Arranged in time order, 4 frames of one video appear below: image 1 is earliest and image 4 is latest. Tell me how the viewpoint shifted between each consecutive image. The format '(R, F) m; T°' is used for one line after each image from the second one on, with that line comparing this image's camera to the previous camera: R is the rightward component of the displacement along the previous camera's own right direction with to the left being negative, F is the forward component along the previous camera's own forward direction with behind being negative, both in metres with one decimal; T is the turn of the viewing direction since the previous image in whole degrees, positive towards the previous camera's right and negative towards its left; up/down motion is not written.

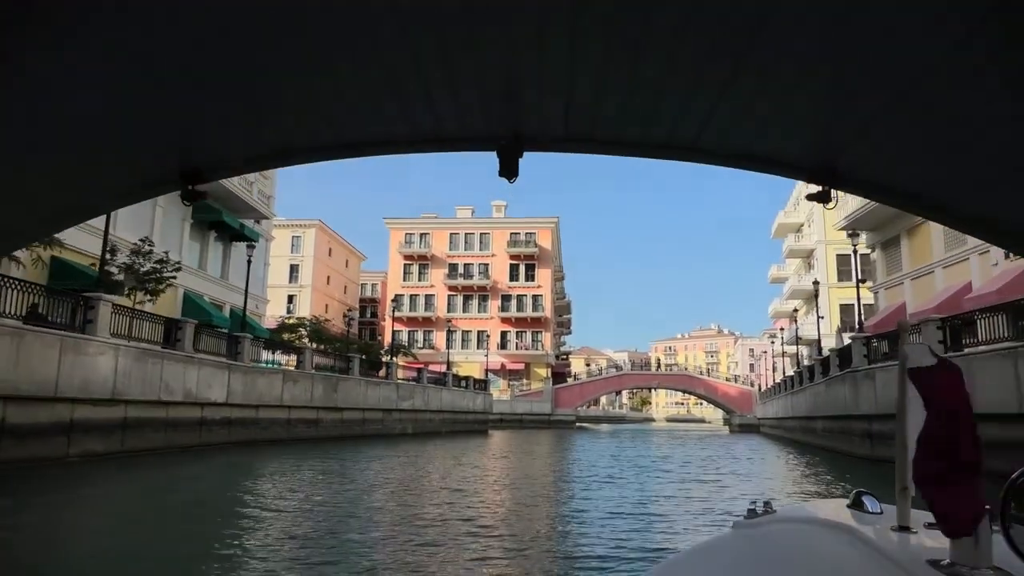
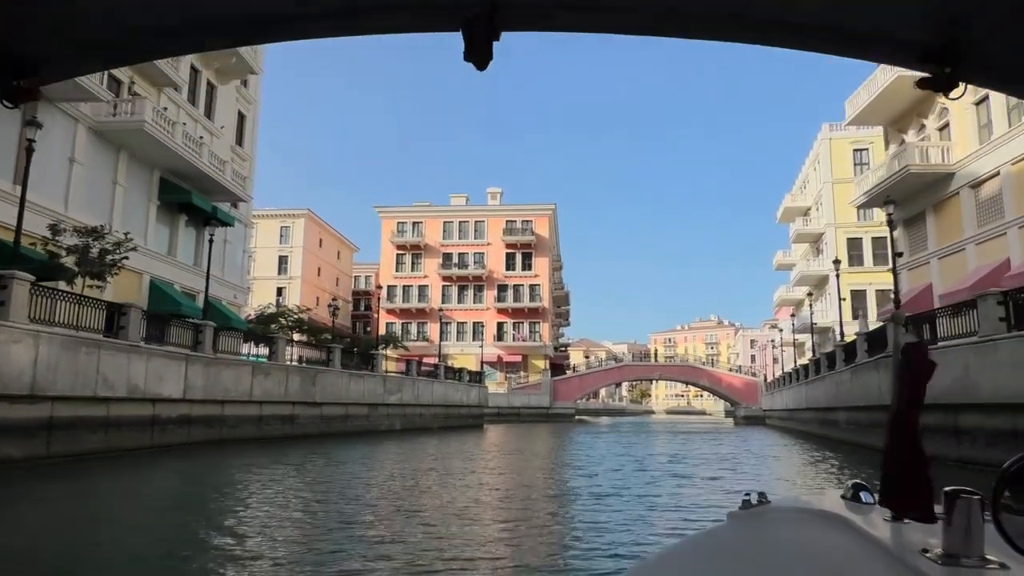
(+0.1, +1.9) m; 0°
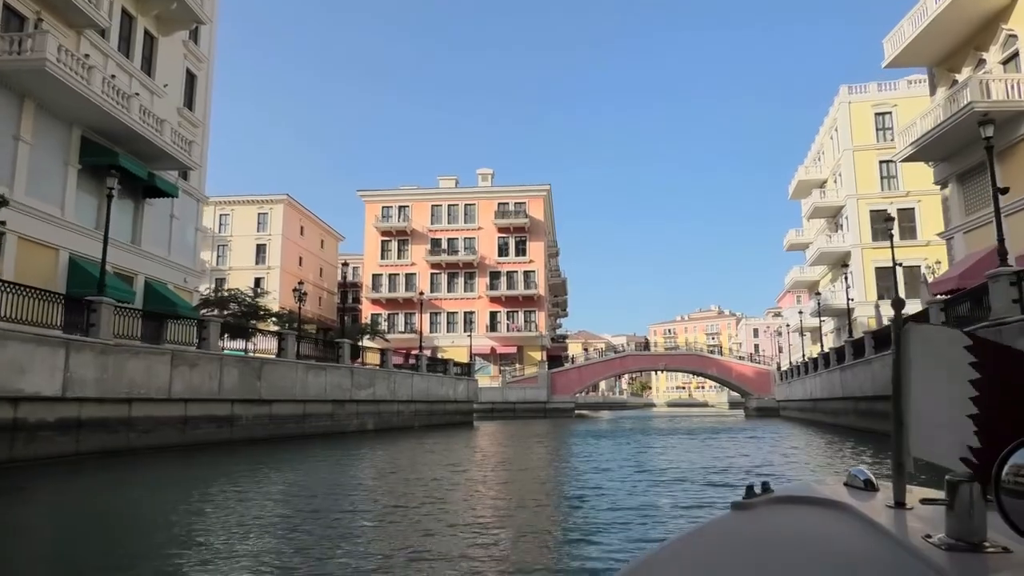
(+0.3, +3.5) m; 0°
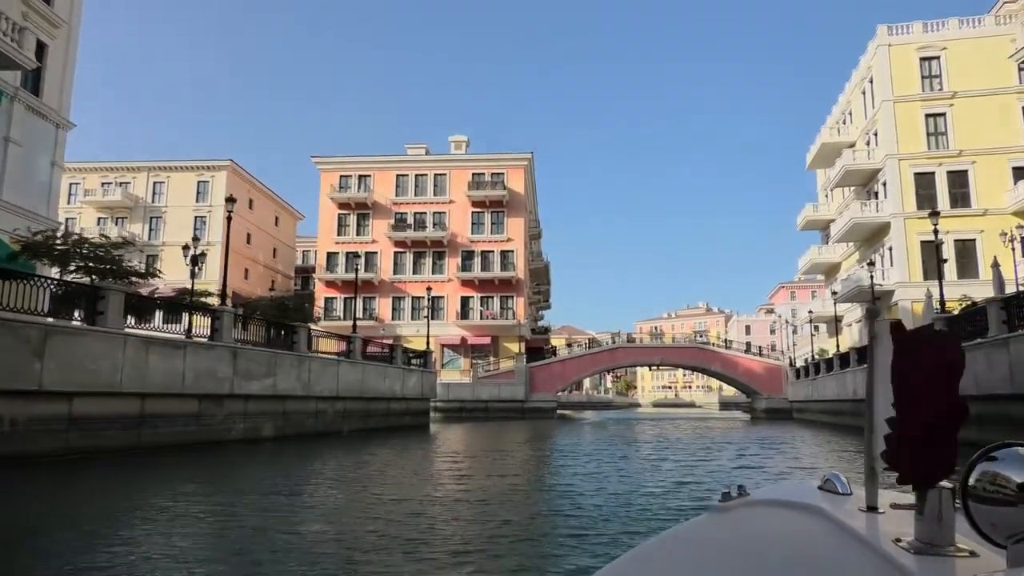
(+0.6, +6.4) m; +1°
